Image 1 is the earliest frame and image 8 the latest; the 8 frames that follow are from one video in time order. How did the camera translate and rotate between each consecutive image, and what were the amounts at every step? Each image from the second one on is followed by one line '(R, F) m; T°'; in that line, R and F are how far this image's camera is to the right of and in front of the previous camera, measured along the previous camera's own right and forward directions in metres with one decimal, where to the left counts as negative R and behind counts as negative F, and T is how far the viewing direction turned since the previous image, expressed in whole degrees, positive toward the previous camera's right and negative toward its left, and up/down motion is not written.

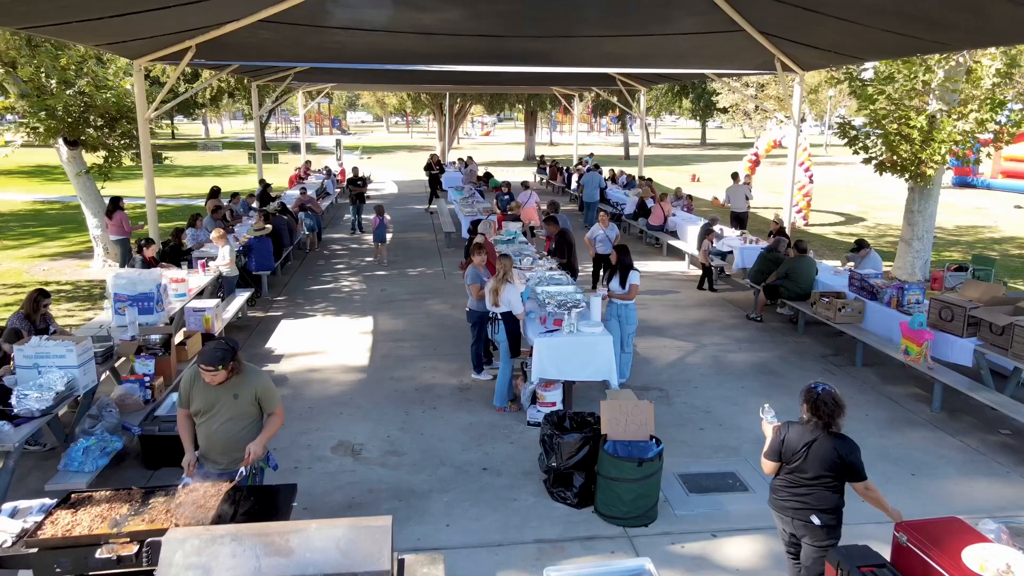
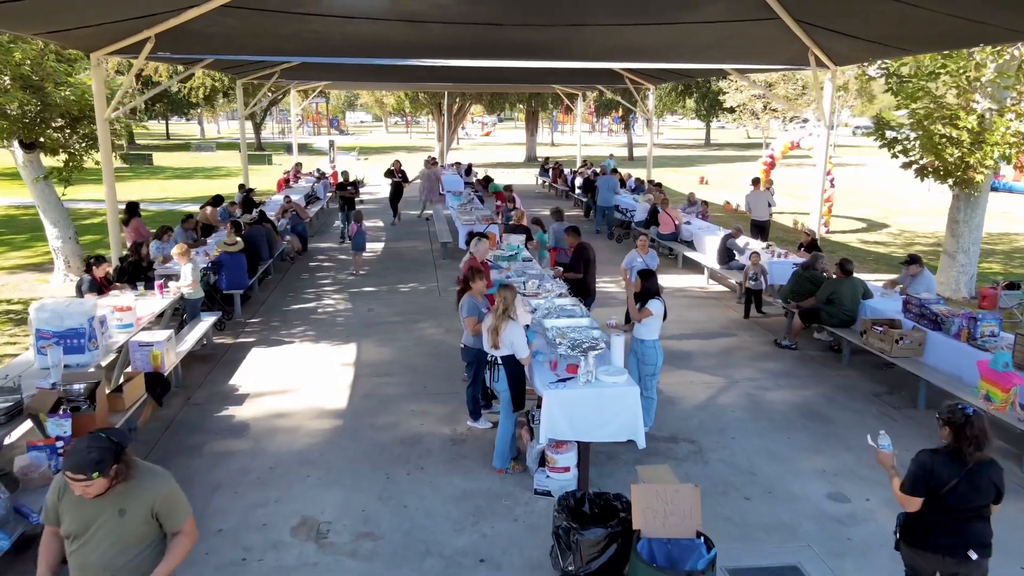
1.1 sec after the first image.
(0.0, +1.1) m; 0°
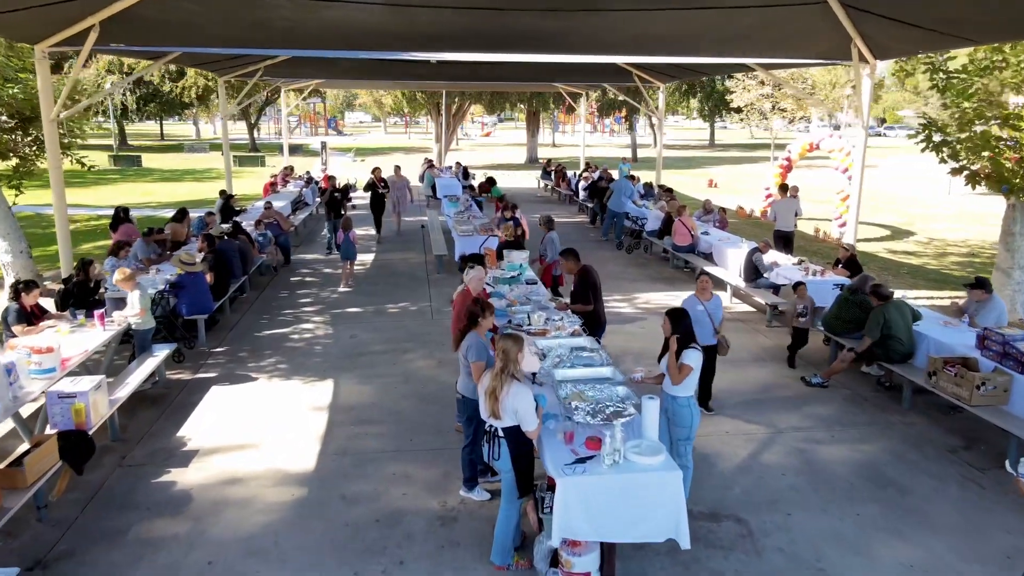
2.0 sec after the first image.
(0.0, +1.1) m; 0°
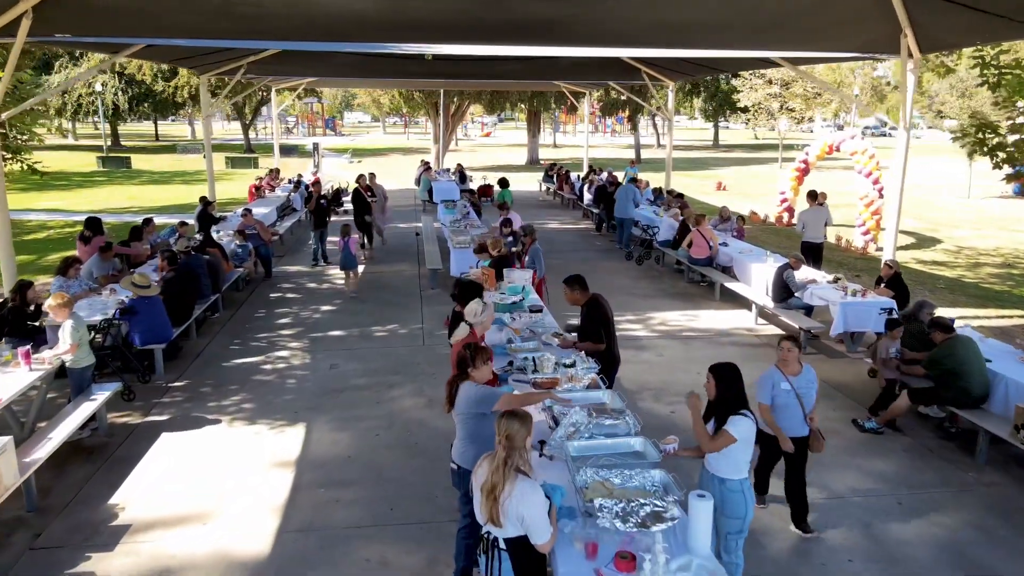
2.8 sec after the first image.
(0.0, +1.0) m; 0°
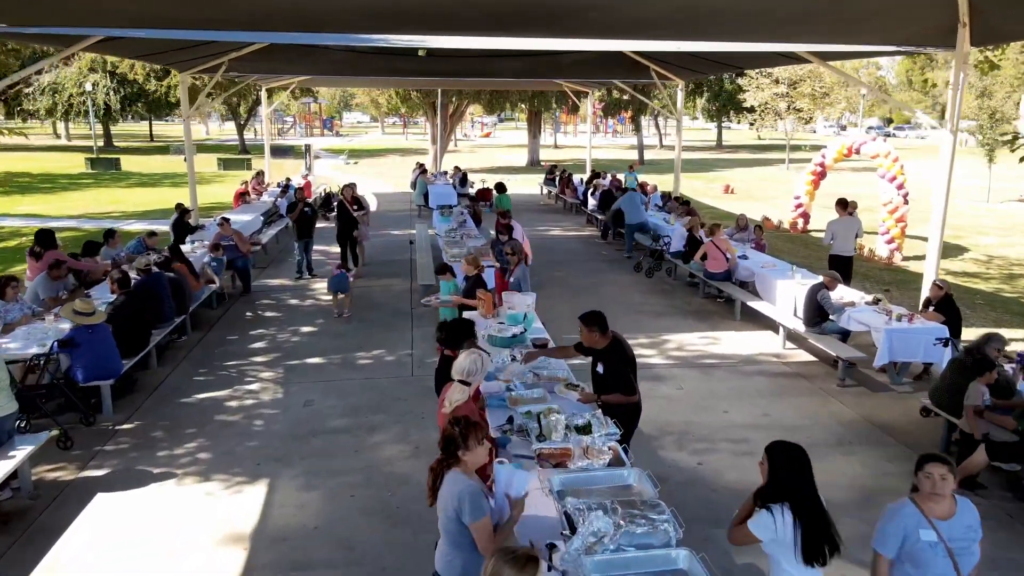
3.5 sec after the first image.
(0.0, +0.9) m; 0°
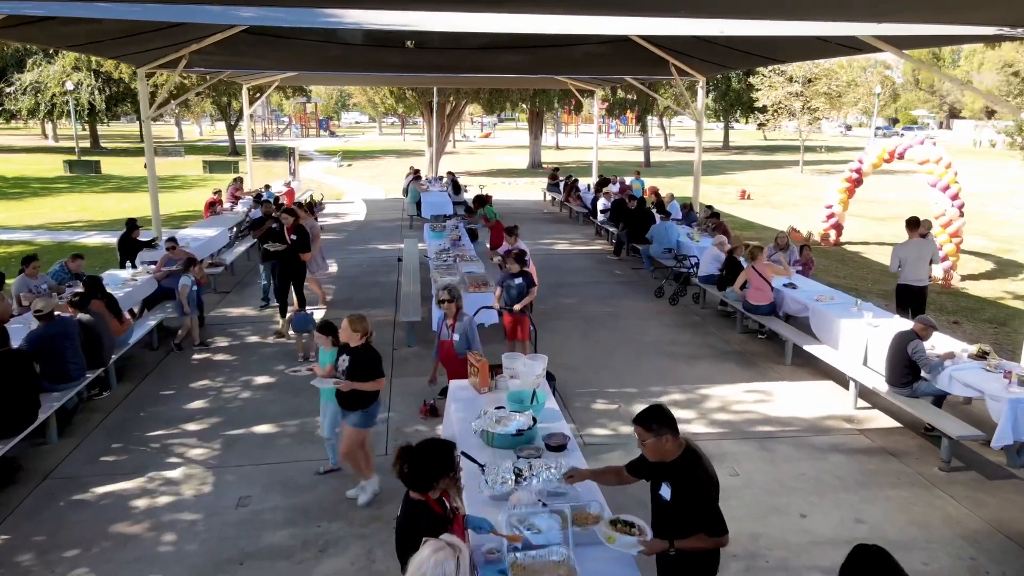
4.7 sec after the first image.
(0.0, +1.6) m; 0°
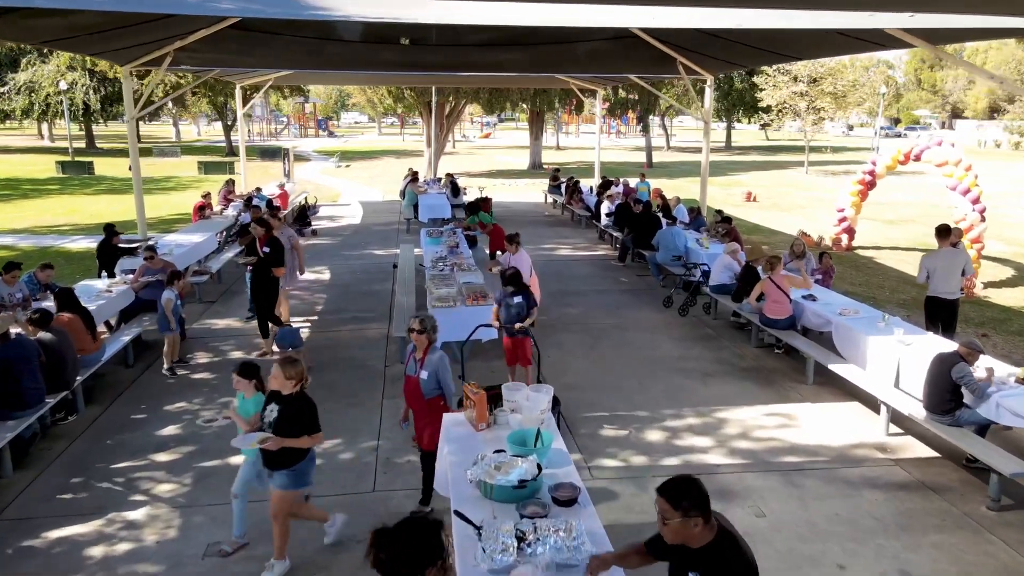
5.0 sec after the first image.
(0.0, +0.5) m; 0°
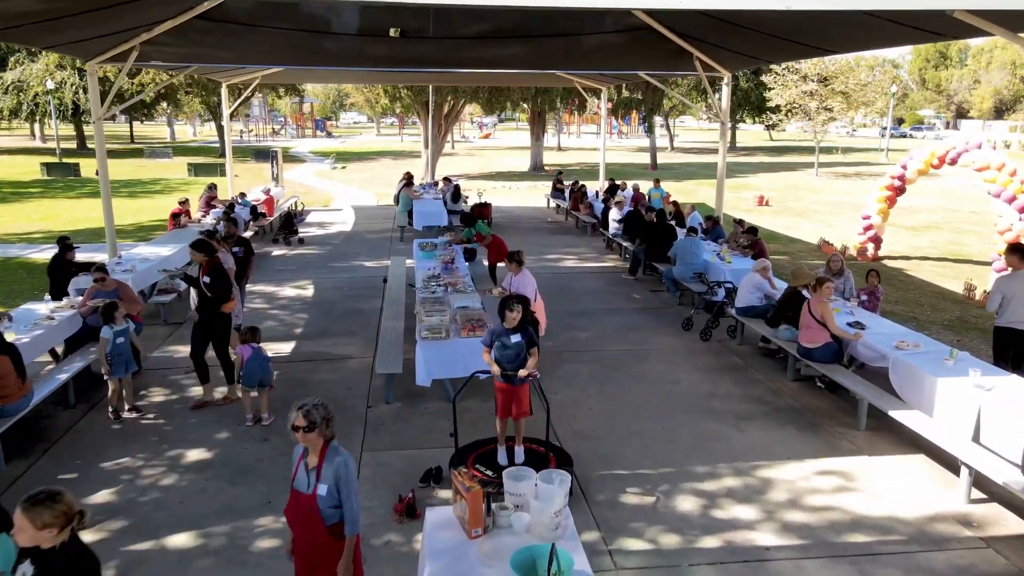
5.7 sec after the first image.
(0.0, +1.0) m; 0°
